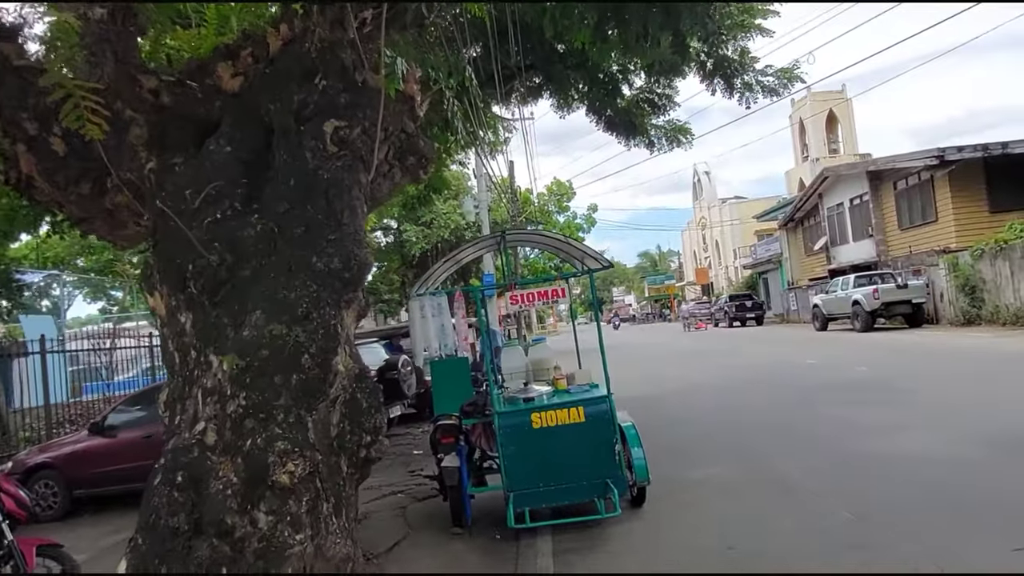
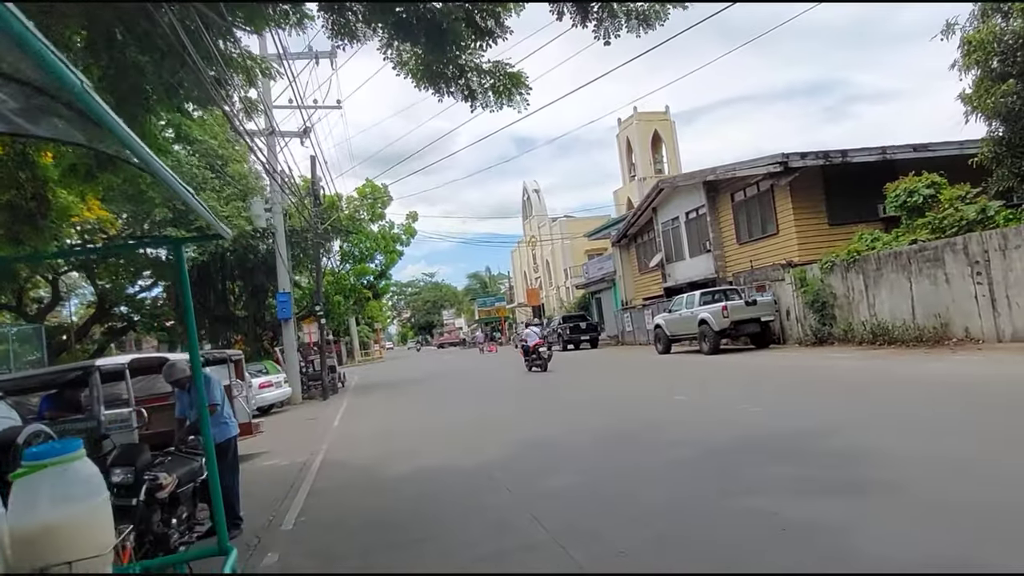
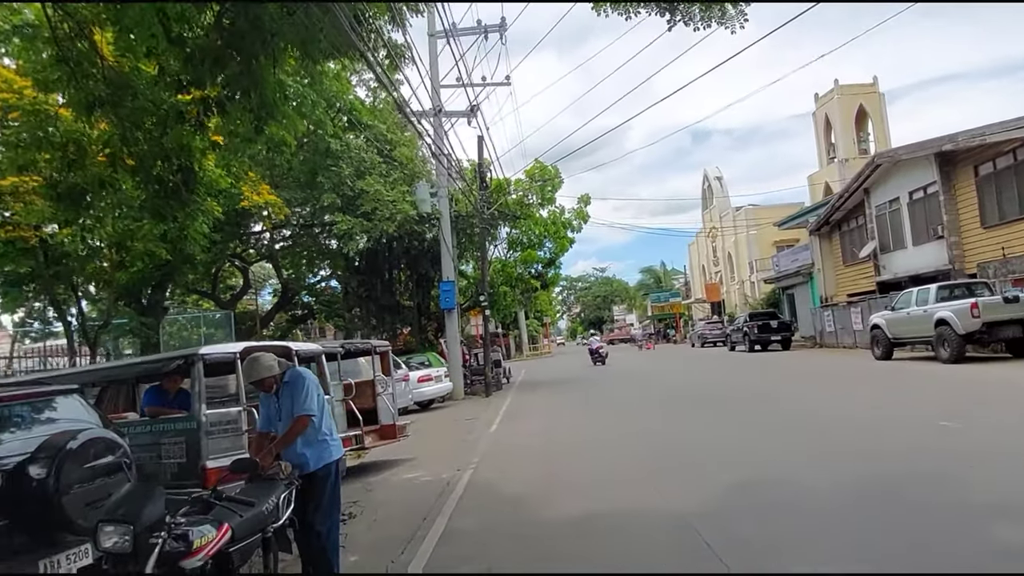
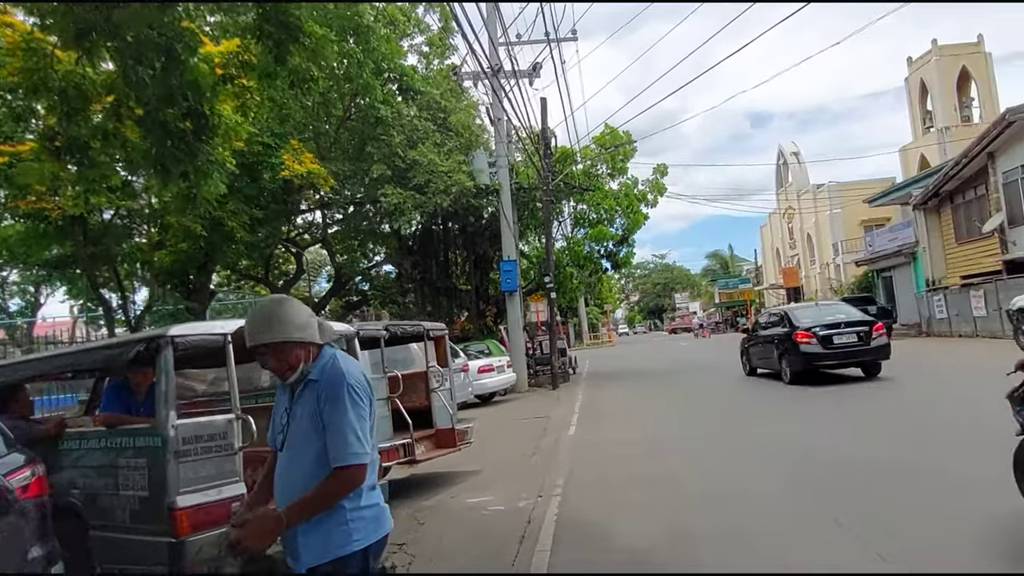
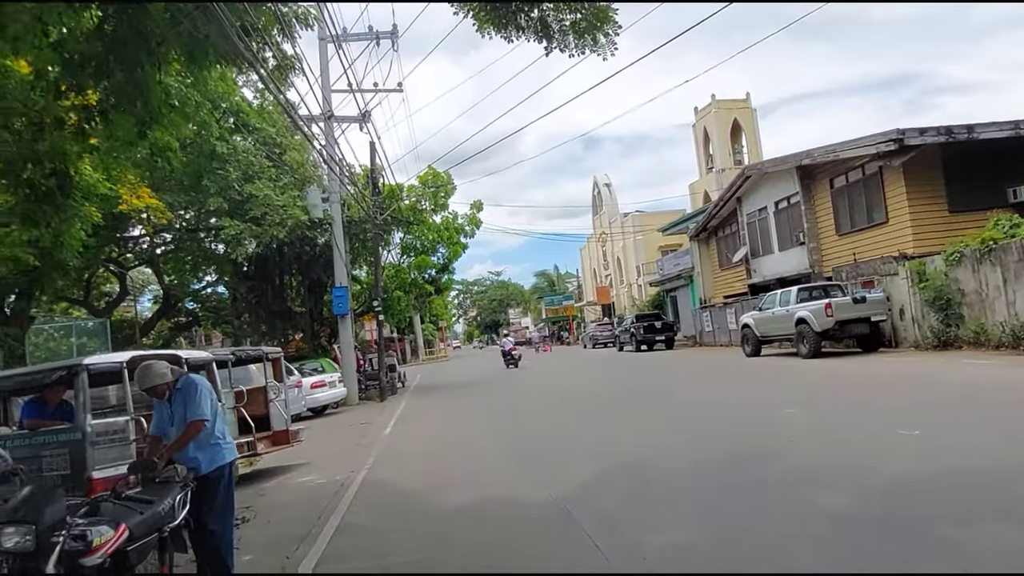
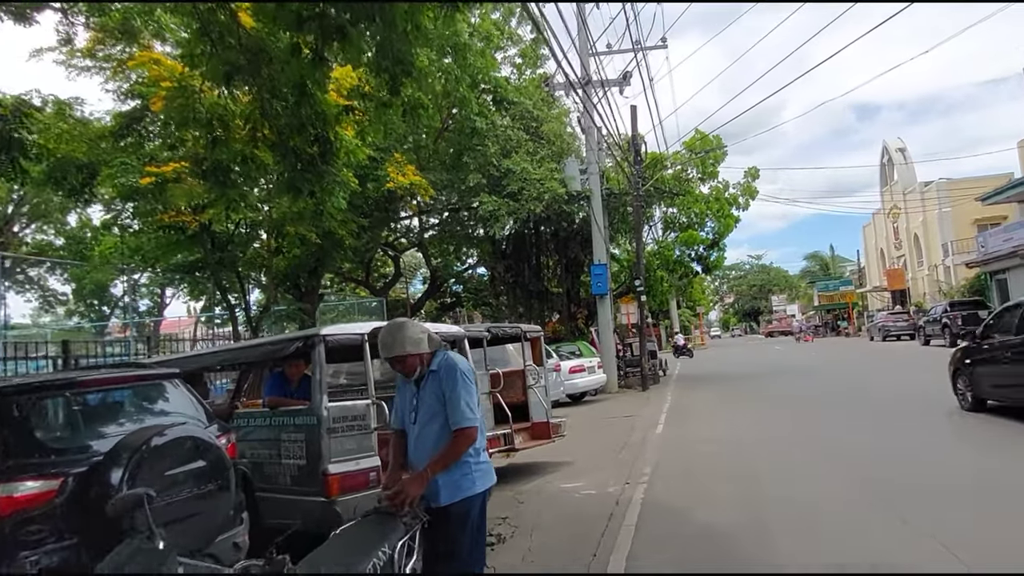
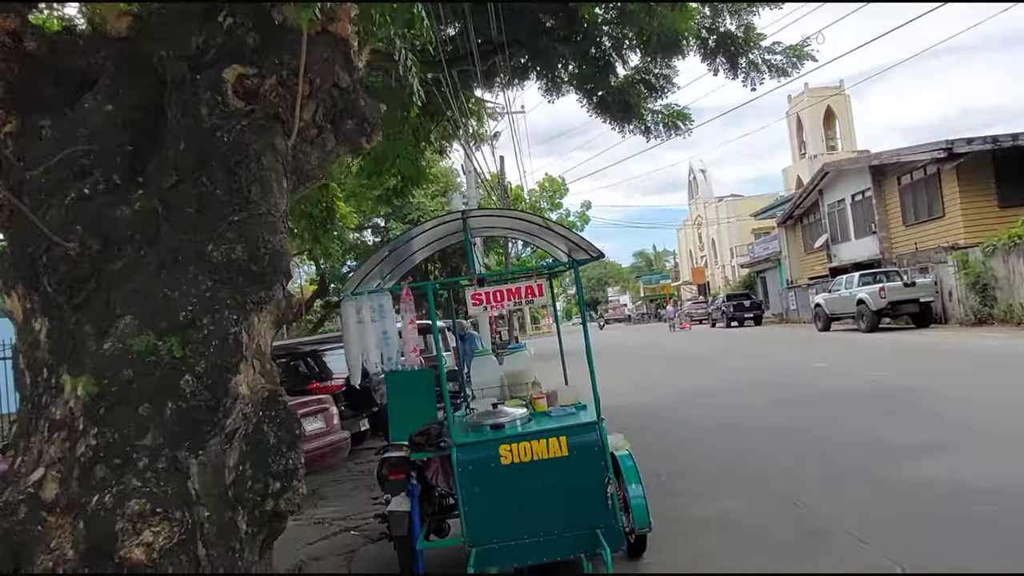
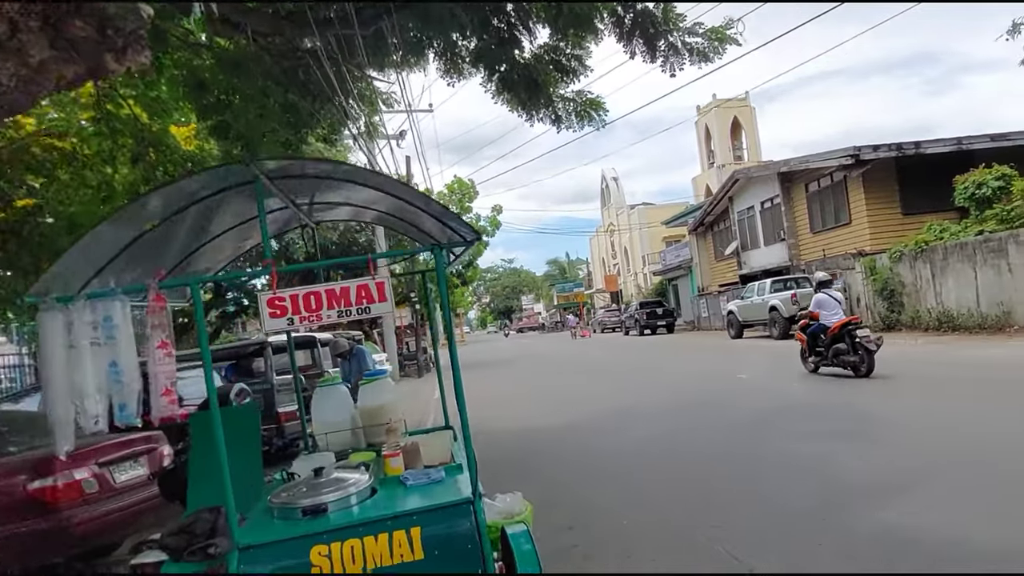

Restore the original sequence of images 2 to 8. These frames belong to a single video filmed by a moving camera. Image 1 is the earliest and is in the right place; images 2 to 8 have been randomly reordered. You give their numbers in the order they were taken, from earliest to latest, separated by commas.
7, 8, 2, 5, 3, 6, 4
